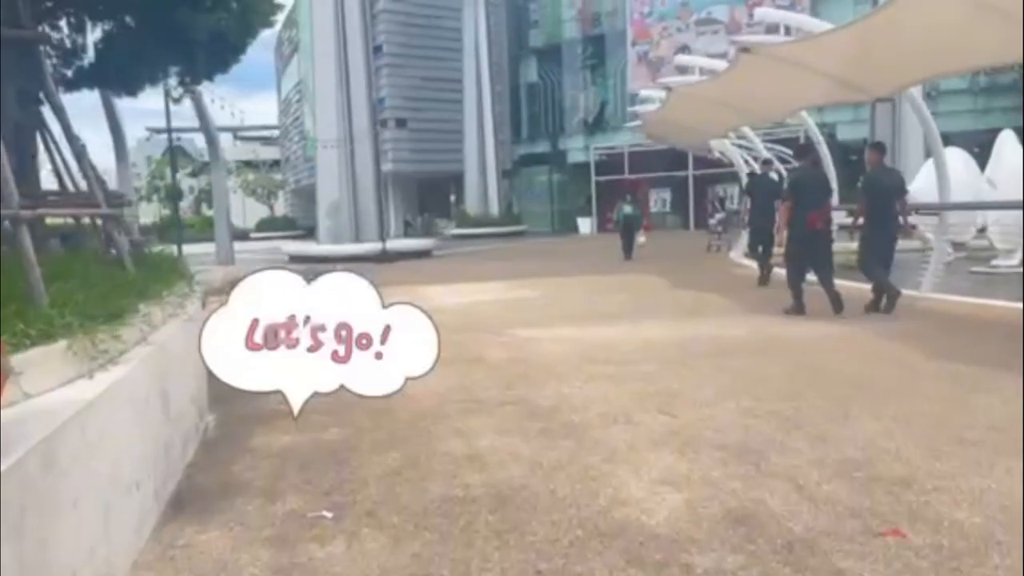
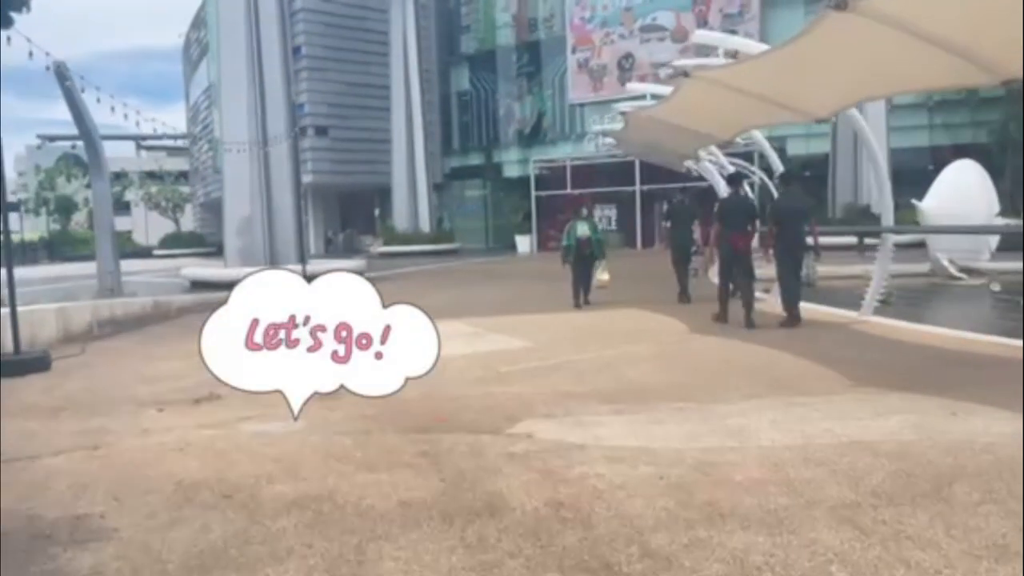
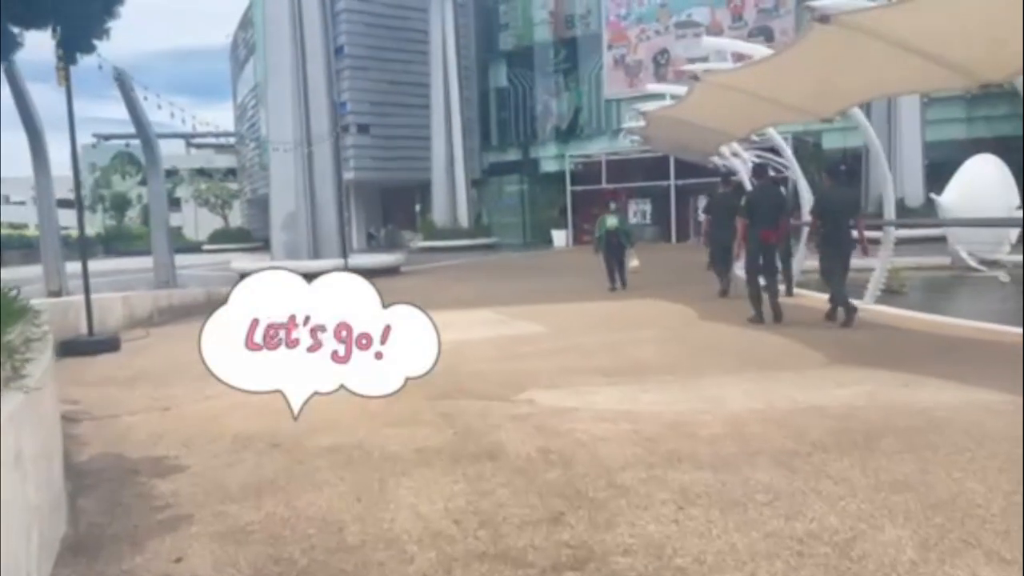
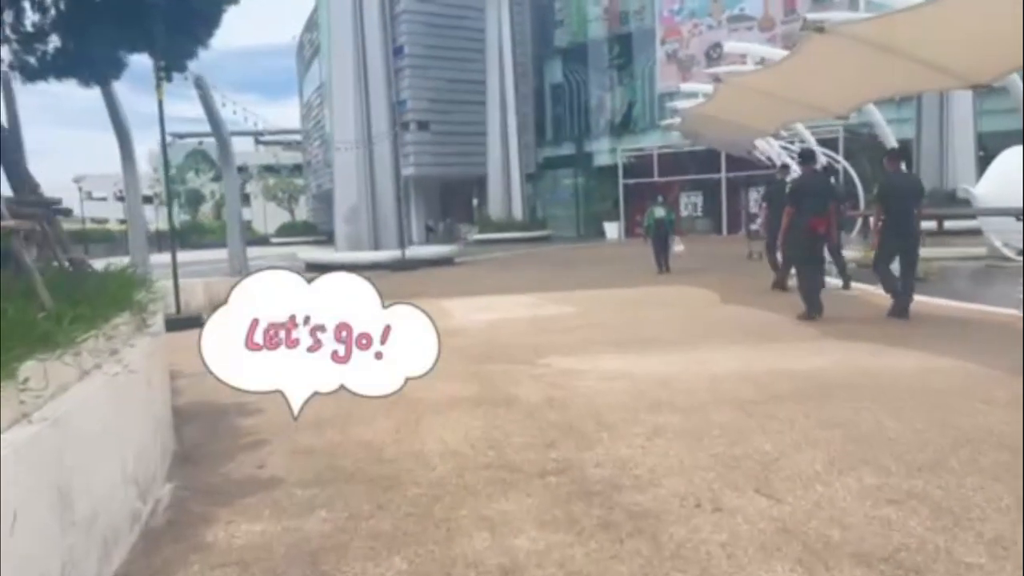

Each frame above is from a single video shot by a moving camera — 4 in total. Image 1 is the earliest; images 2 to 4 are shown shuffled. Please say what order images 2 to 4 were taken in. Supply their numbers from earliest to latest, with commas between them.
4, 3, 2
